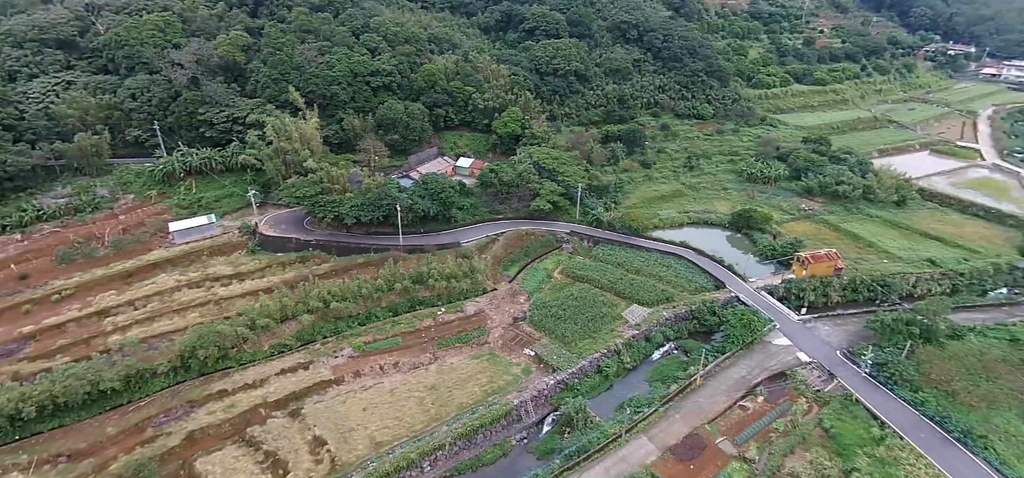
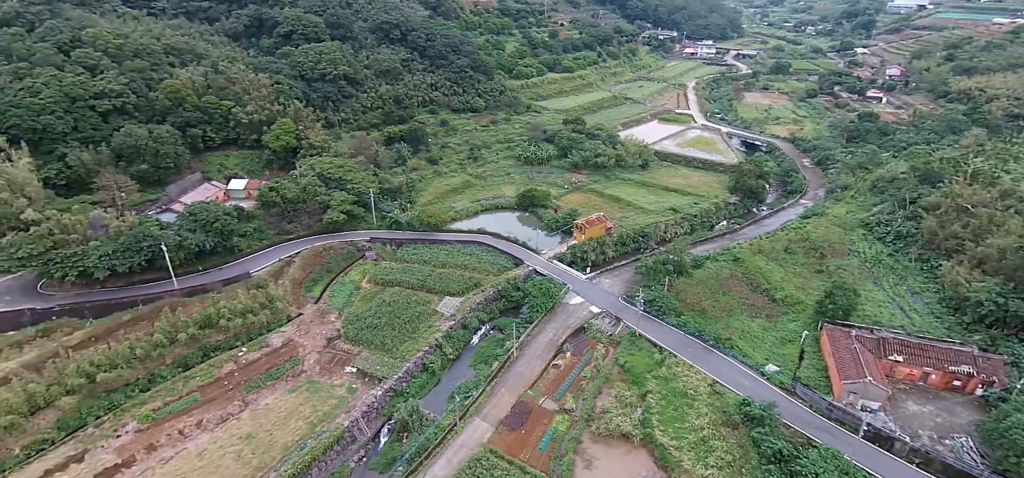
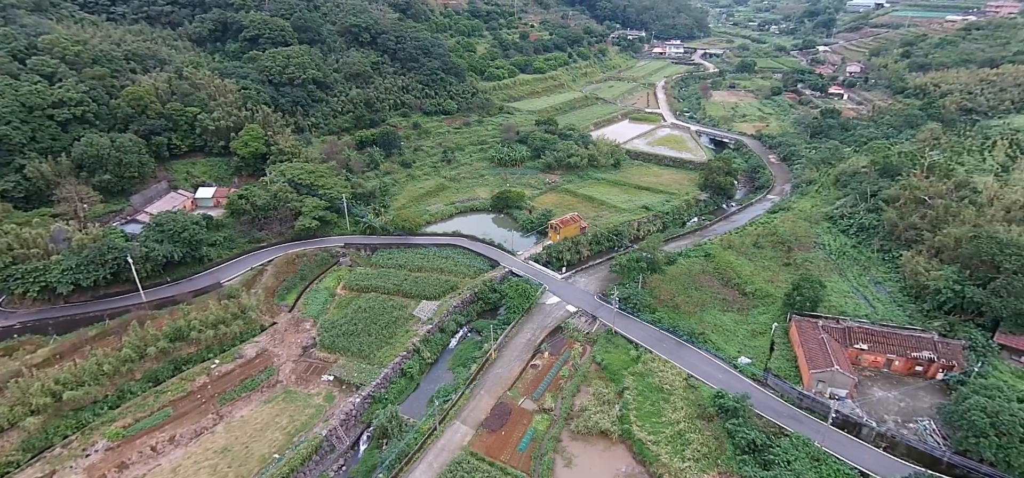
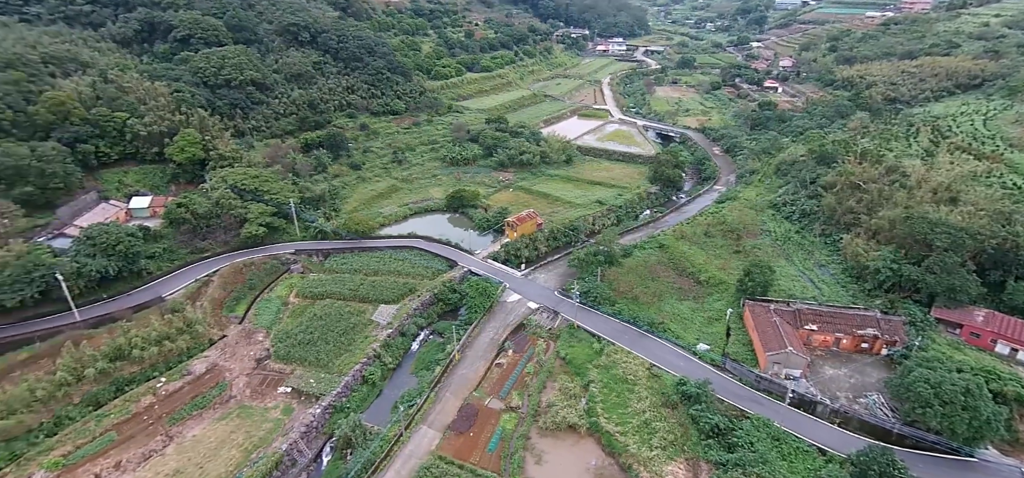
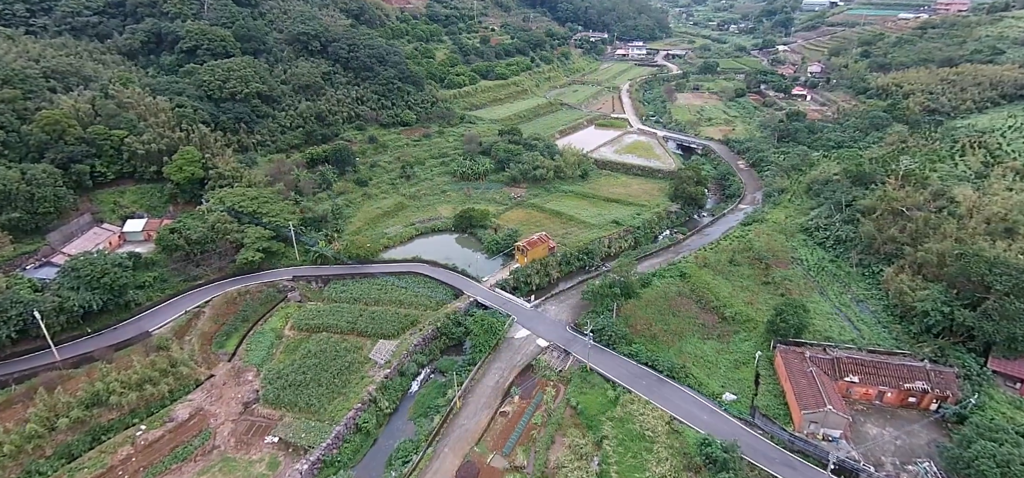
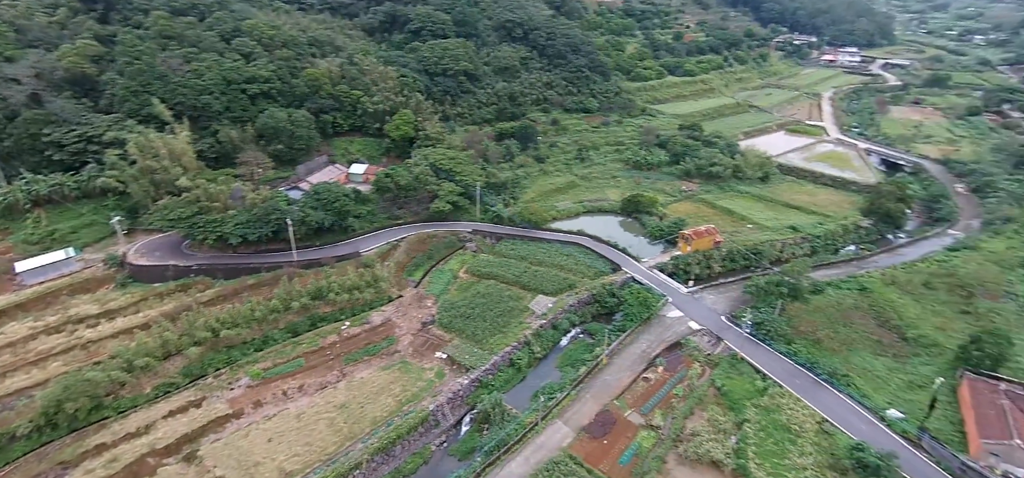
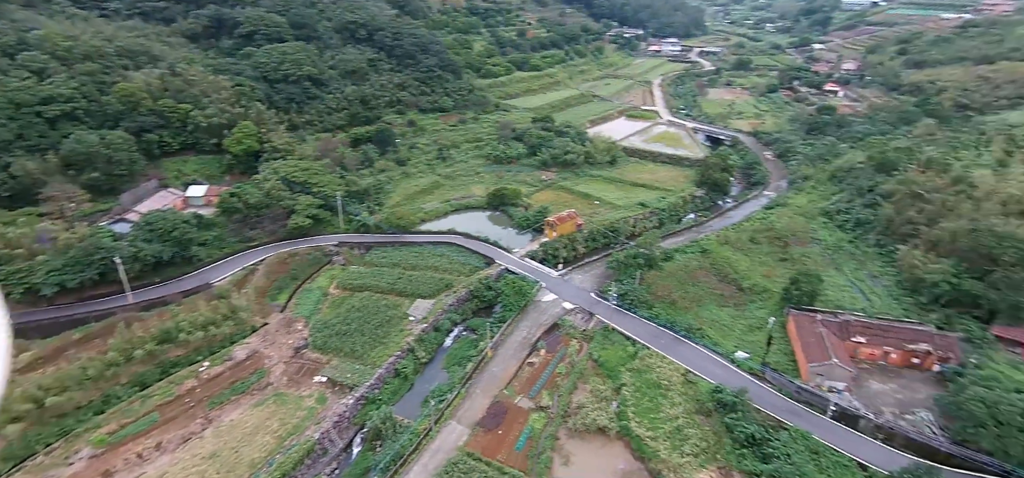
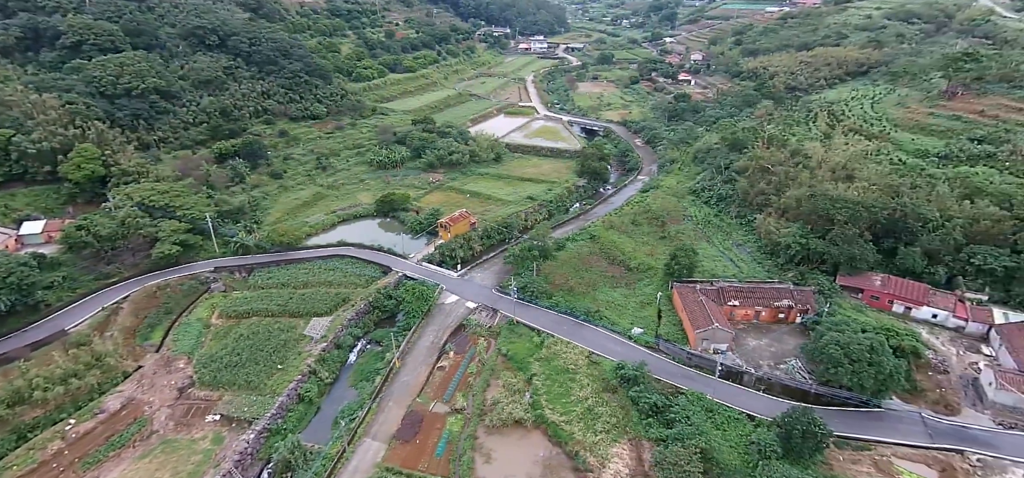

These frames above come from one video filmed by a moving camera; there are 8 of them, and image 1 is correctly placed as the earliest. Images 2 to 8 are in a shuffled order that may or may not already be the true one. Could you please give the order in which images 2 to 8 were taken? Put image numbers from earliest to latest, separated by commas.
6, 7, 8, 4, 2, 3, 5
